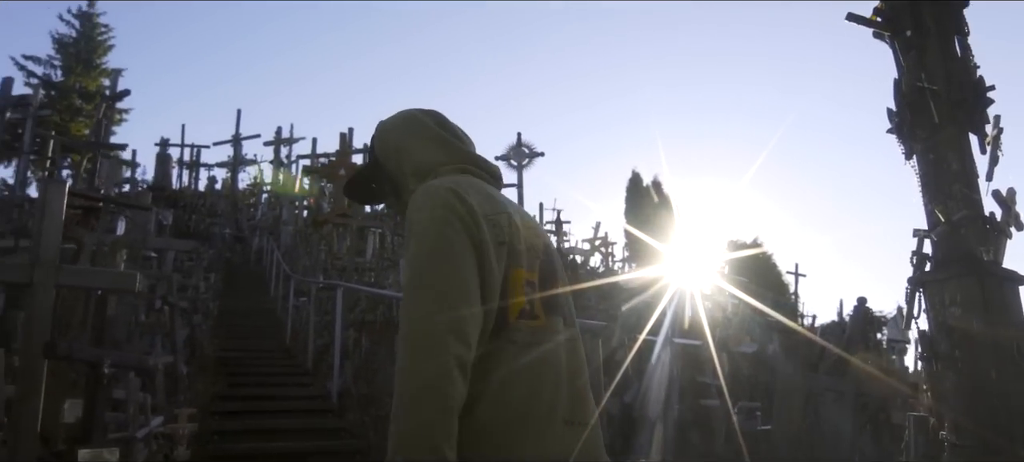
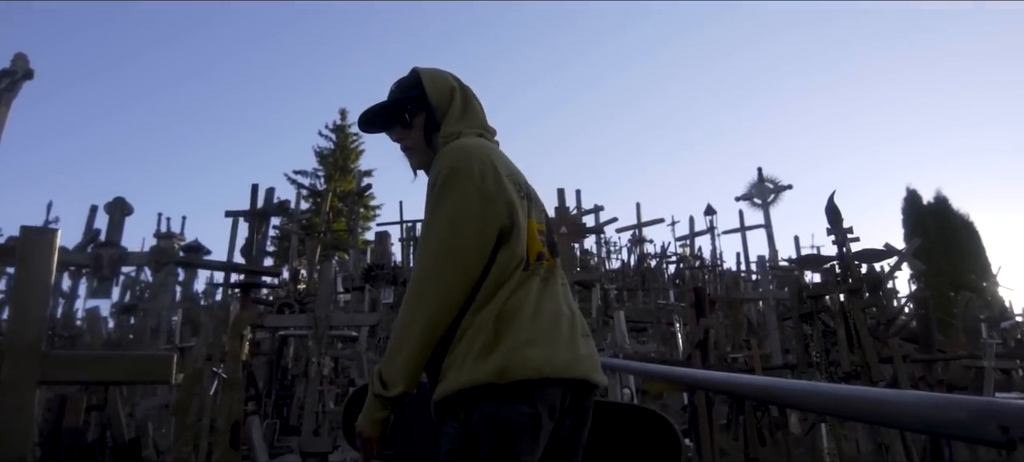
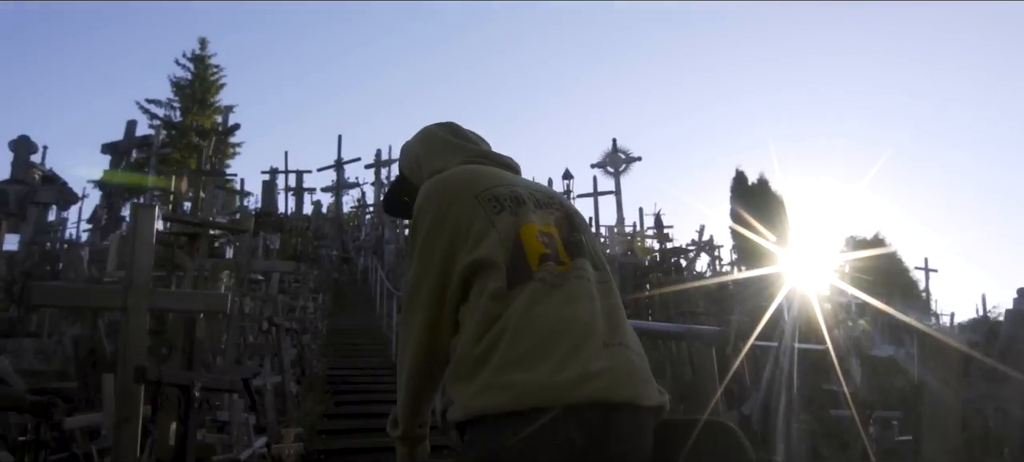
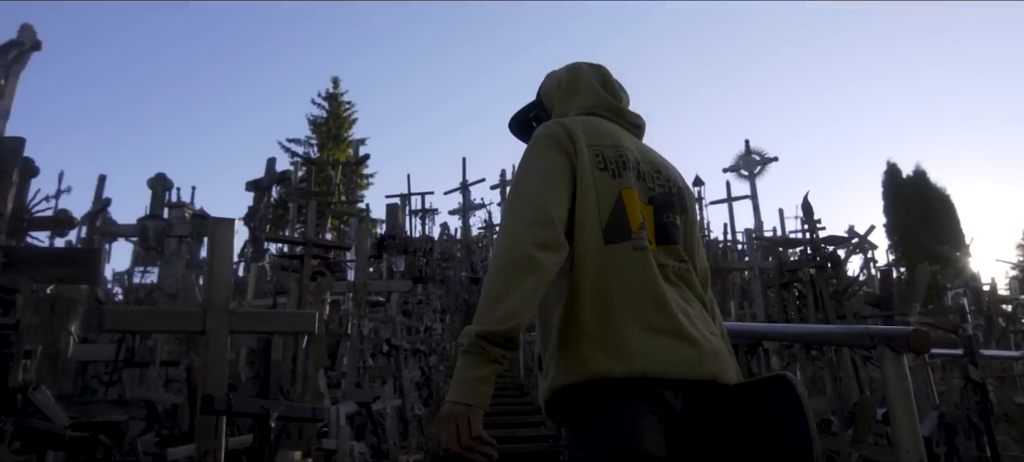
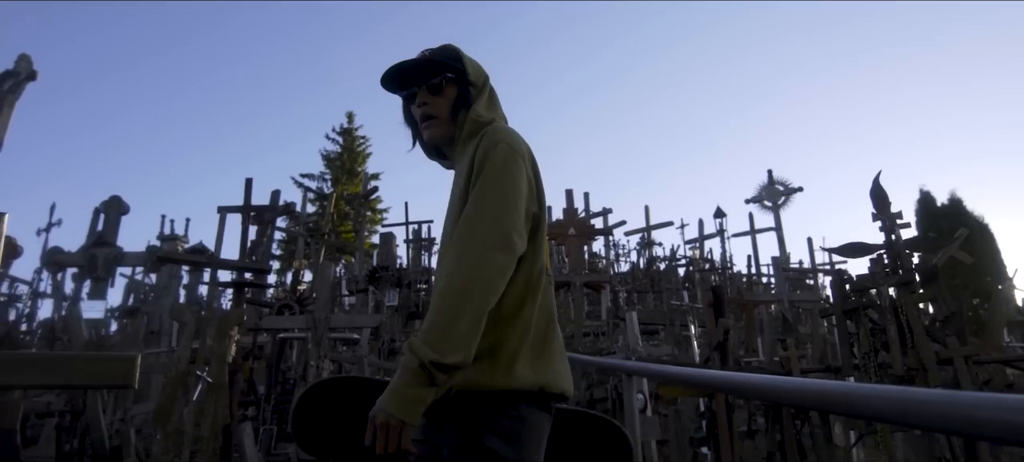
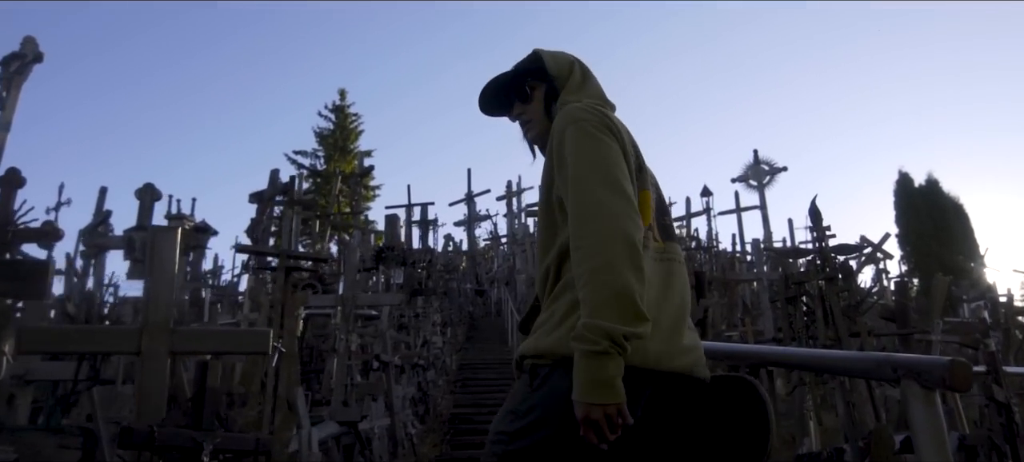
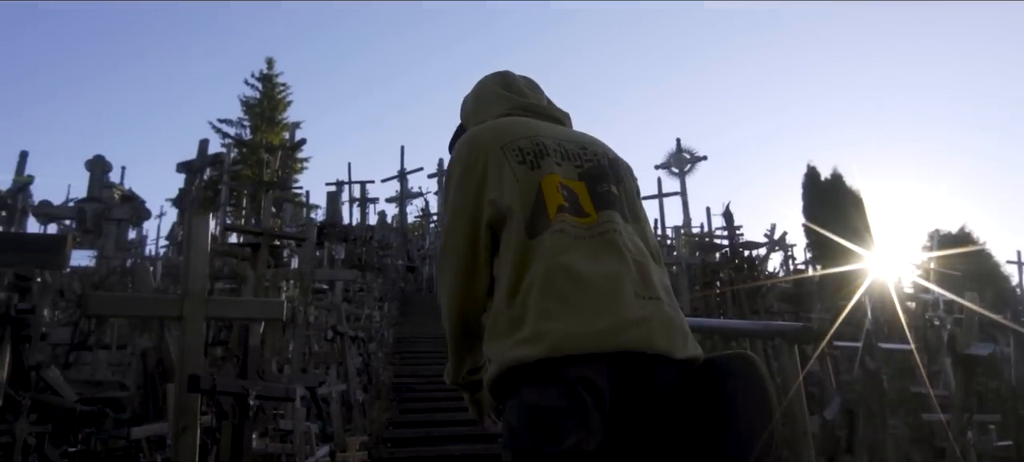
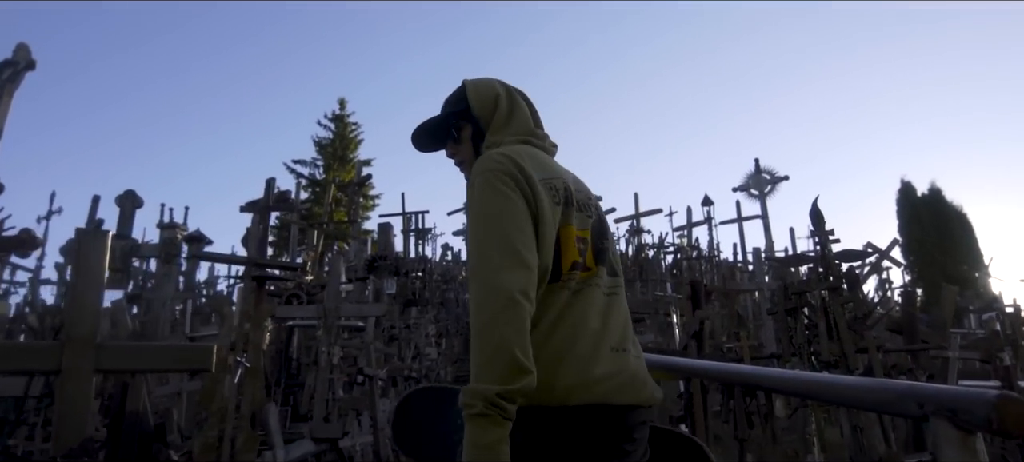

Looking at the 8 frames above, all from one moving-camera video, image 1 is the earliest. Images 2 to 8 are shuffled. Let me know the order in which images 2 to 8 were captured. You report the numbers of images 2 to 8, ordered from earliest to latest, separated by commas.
3, 7, 4, 6, 8, 2, 5
